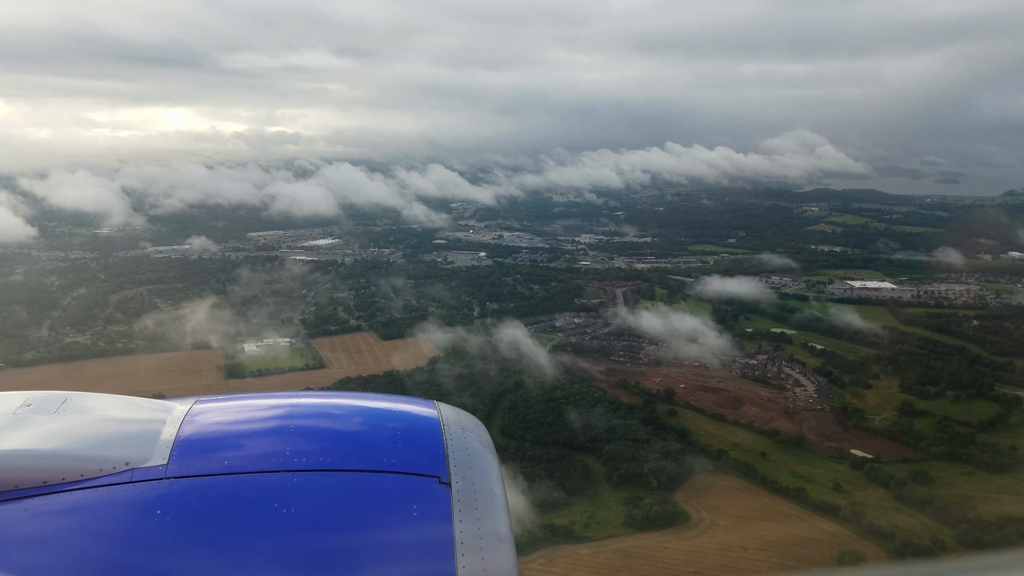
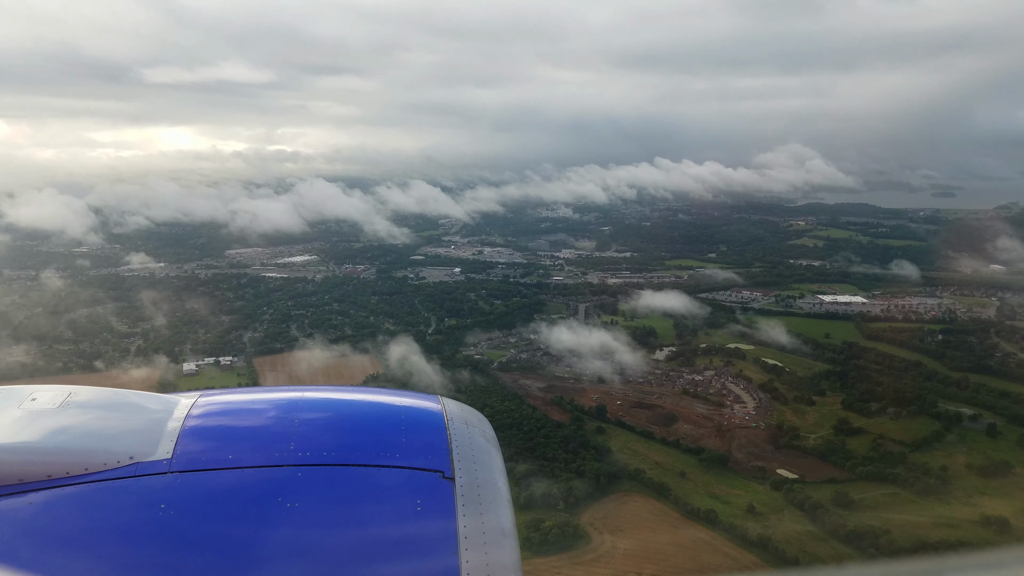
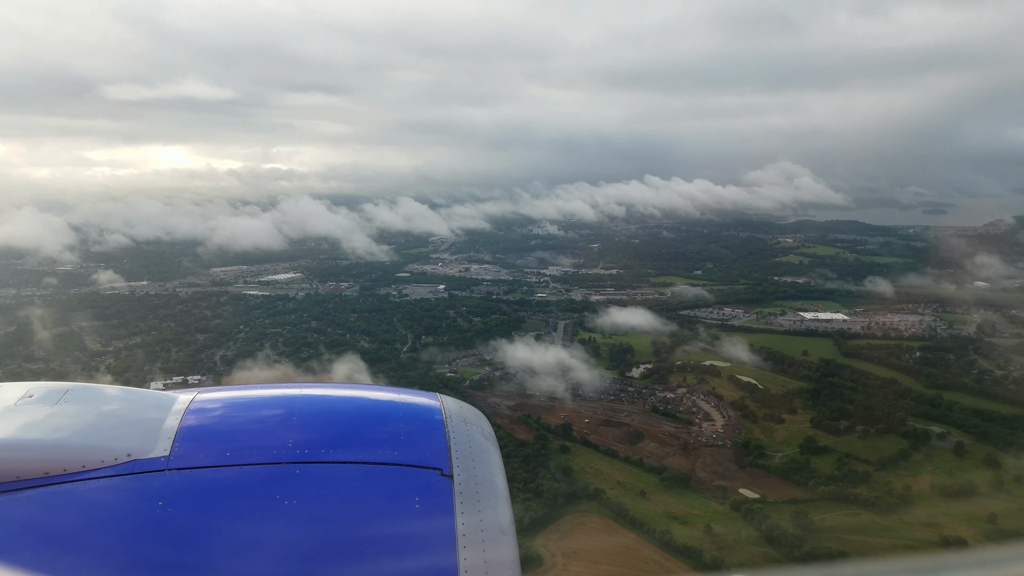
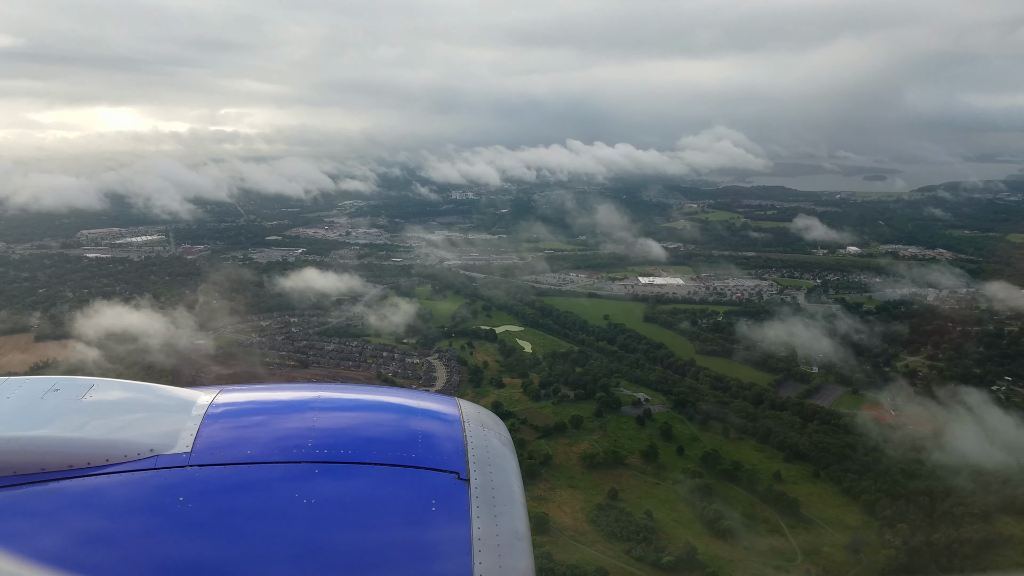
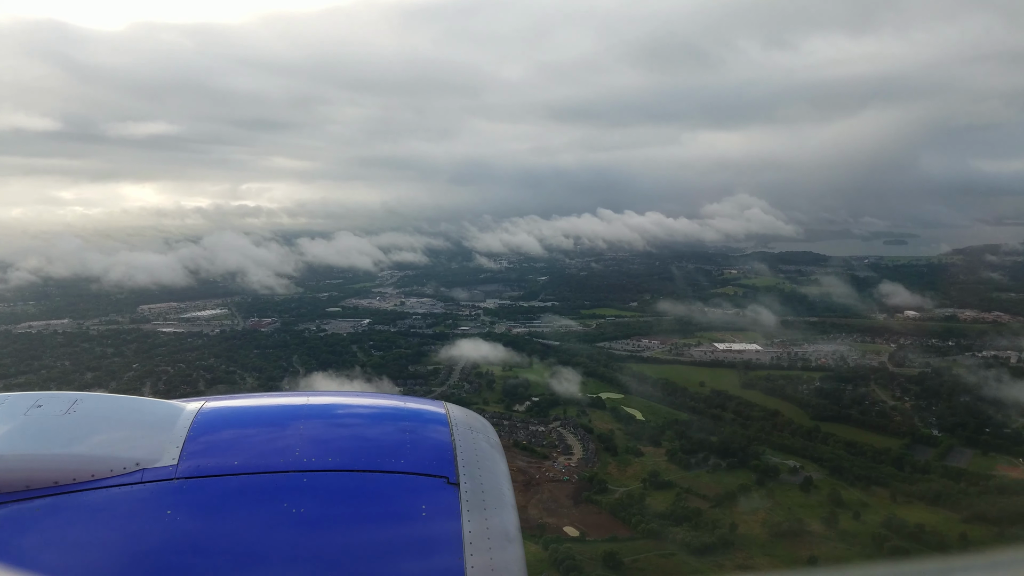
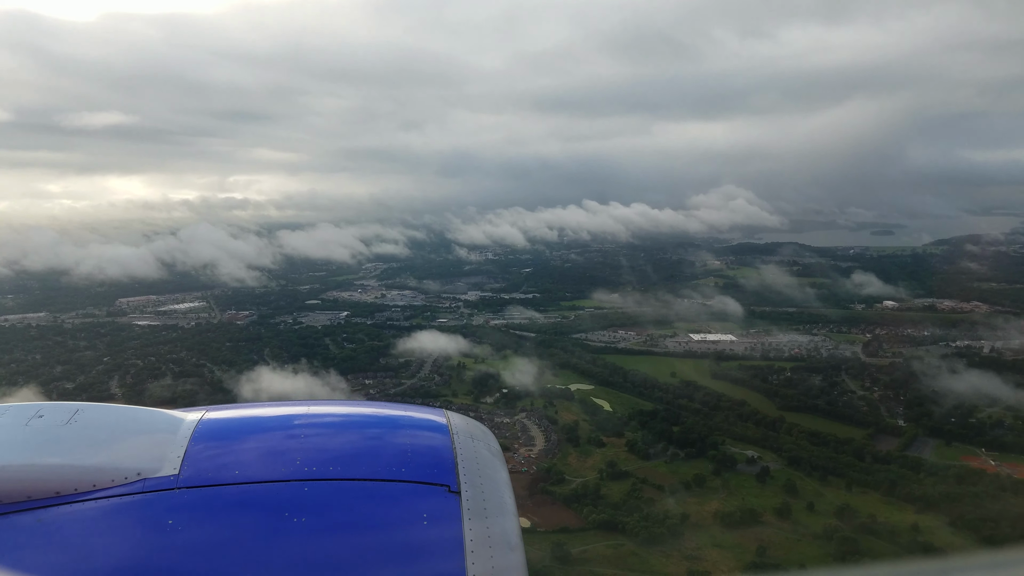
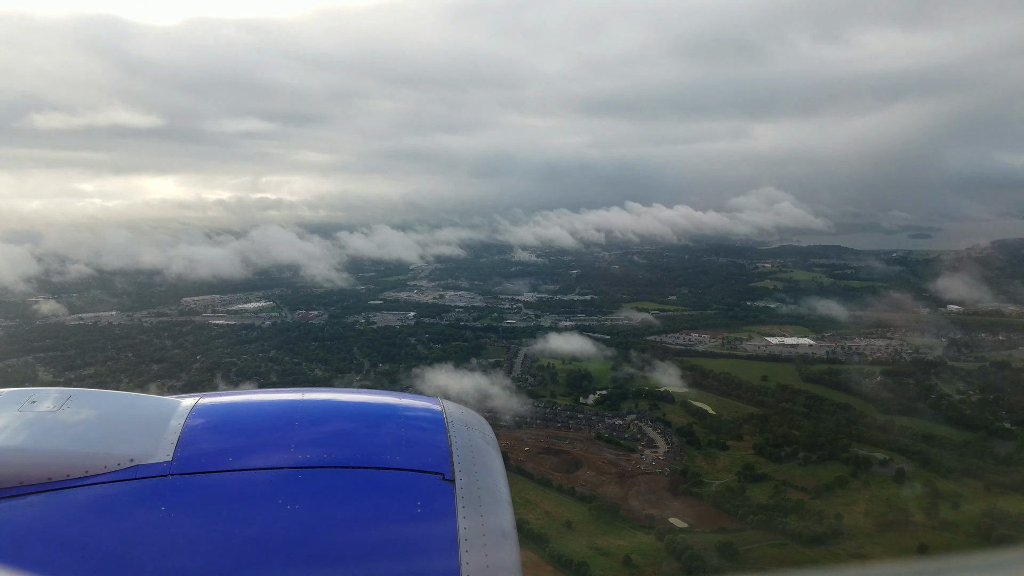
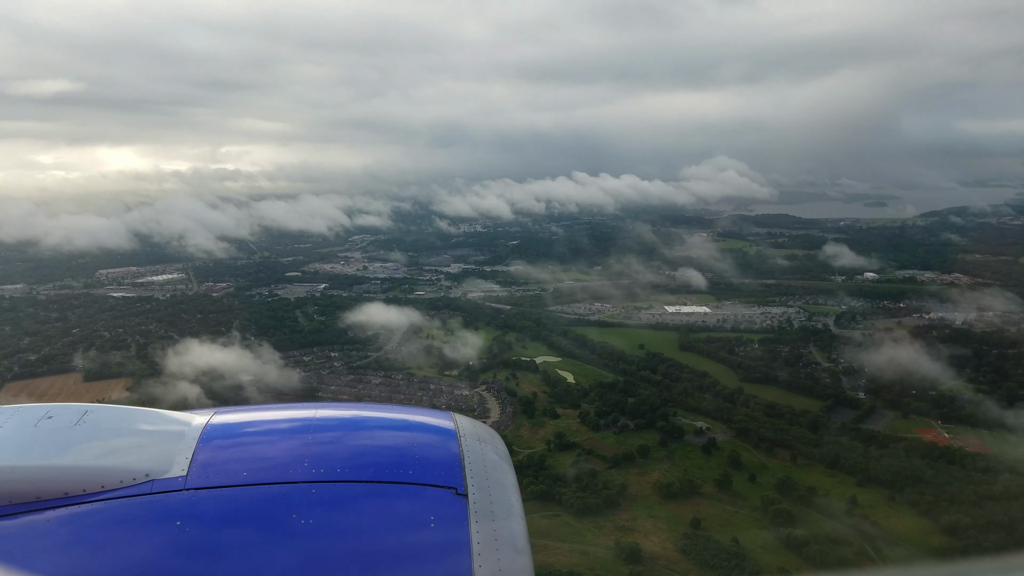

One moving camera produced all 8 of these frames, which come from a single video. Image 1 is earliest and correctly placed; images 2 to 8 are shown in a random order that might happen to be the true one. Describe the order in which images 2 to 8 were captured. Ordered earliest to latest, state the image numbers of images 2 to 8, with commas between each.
2, 3, 7, 5, 6, 8, 4
